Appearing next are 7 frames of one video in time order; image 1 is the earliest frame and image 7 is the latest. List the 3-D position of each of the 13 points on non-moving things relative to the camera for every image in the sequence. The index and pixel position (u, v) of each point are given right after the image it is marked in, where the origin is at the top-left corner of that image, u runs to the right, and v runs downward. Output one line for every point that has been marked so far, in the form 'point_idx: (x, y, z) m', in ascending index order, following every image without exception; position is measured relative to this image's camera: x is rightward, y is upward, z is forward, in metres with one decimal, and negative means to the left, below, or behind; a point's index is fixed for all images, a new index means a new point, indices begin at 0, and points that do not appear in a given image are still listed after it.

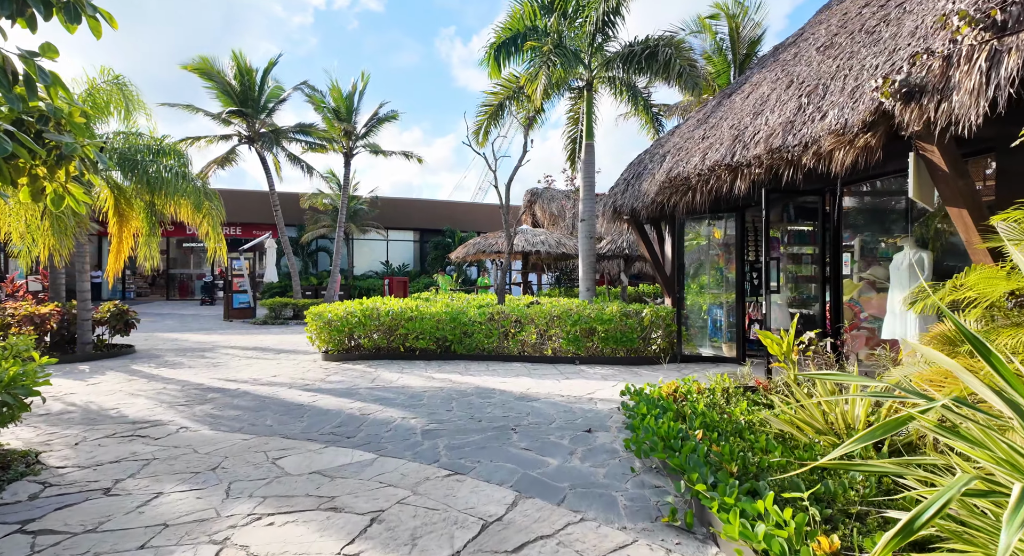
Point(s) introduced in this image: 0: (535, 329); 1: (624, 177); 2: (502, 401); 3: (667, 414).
0: (+0.3, -0.7, +8.1) m
1: (+1.7, +1.5, +8.8) m
2: (-0.1, -1.2, +5.5) m
3: (+1.0, -0.9, +3.8) m
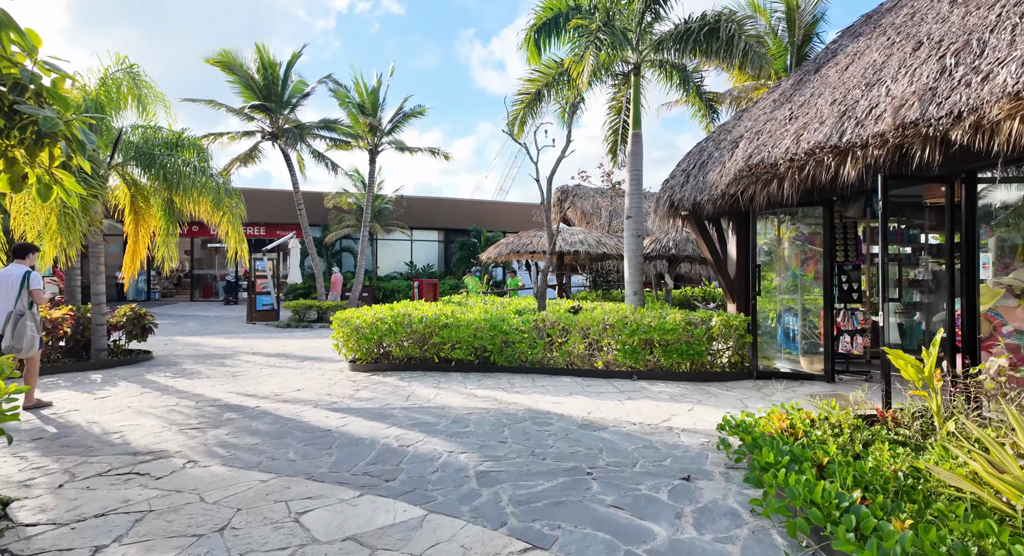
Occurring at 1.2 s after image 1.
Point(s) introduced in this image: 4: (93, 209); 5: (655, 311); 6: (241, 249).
0: (+0.9, -0.8, +7.2) m
1: (+2.3, +1.5, +7.9) m
2: (+0.4, -1.2, +4.6) m
3: (+1.4, -0.9, +2.9) m
4: (-6.8, +1.1, +9.4) m
5: (+1.8, -0.4, +7.2) m
6: (-5.3, +0.6, +11.4) m
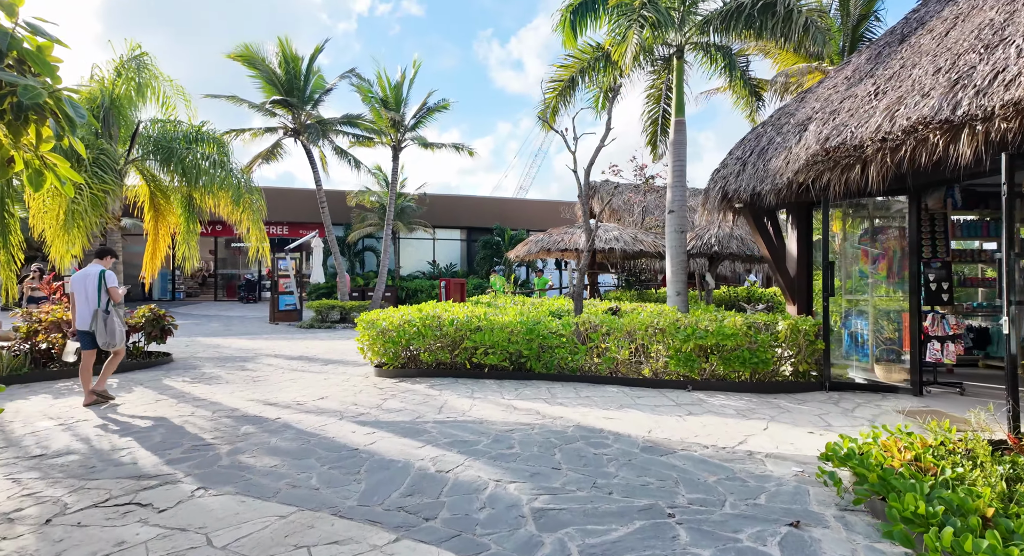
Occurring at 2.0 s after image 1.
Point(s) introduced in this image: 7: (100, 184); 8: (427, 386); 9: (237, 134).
0: (+1.3, -0.7, +6.6) m
1: (+2.8, +1.5, +7.2) m
2: (+0.8, -1.2, +4.0) m
3: (+1.7, -0.9, +2.2) m
4: (-6.3, +1.1, +9.0) m
5: (+2.2, -0.4, +6.6) m
6: (-4.7, +0.6, +11.0) m
7: (-6.5, +1.5, +9.0) m
8: (-1.0, -1.3, +6.9) m
9: (-8.1, +4.2, +17.2) m
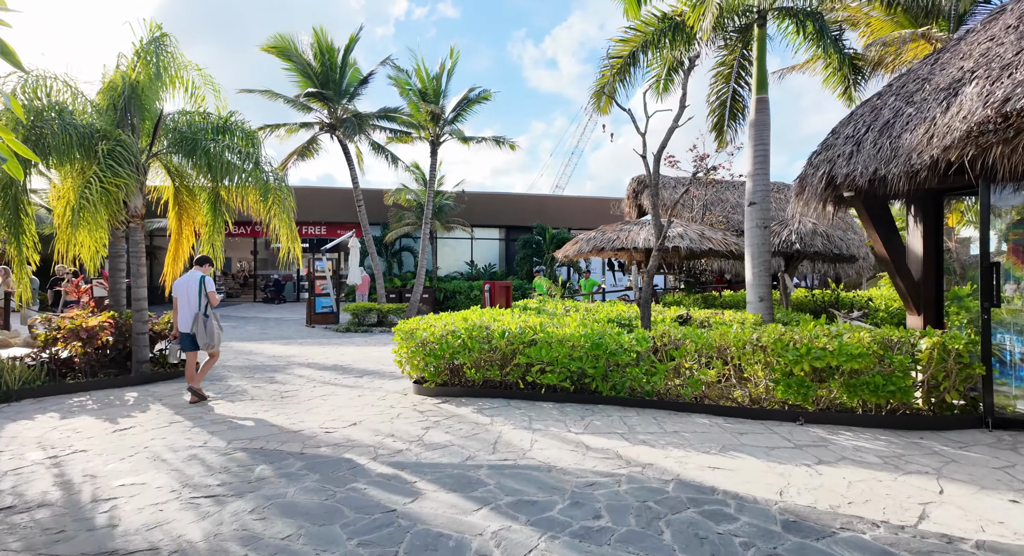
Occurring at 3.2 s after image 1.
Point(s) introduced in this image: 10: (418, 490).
0: (+1.9, -0.8, +5.4) m
1: (+3.4, +1.4, +5.9) m
2: (+1.2, -1.2, +2.9) m
3: (+2.1, -1.0, +1.1) m
4: (-5.5, +1.0, +8.3) m
5: (+2.8, -0.4, +5.4) m
6: (-3.8, +0.6, +10.2) m
7: (-5.7, +1.4, +8.3) m
8: (-0.4, -1.3, +5.9) m
9: (-6.8, +4.2, +16.5) m
10: (-0.6, -1.3, +3.7) m
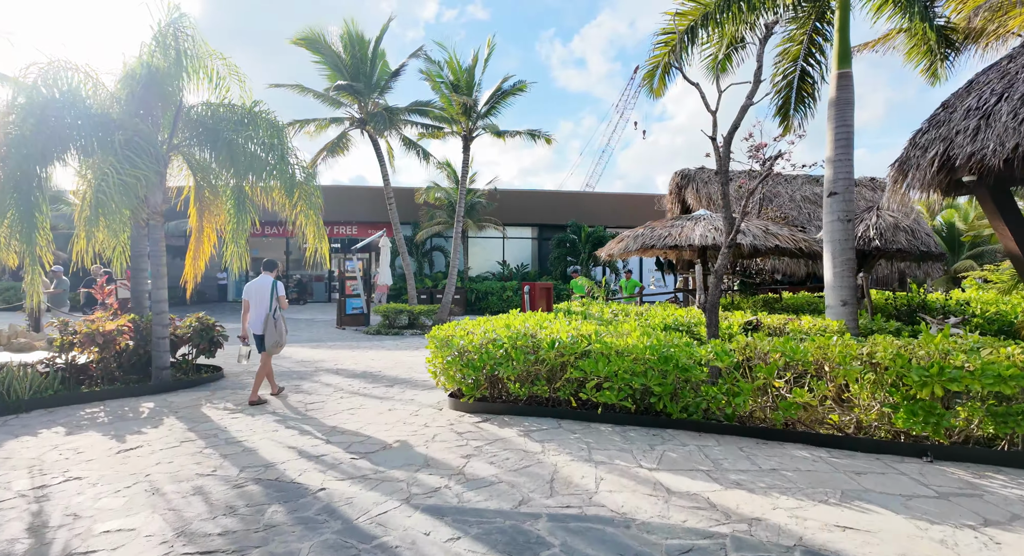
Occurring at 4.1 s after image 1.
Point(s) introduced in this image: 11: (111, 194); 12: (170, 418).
0: (+2.4, -0.8, +4.5) m
1: (+3.9, +1.4, +4.9) m
2: (+1.5, -1.3, +2.0) m
3: (+2.3, -1.0, +0.1) m
4: (-5.0, +1.0, +7.8) m
5: (+3.3, -0.5, +4.4) m
6: (-3.1, +0.5, +9.5) m
7: (-5.1, +1.4, +7.8) m
8: (+0.1, -1.4, +5.1) m
9: (-5.8, +4.2, +16.1) m
10: (-0.2, -1.3, +2.9) m
11: (-5.2, +1.1, +7.5) m
12: (-3.8, -1.6, +6.5) m
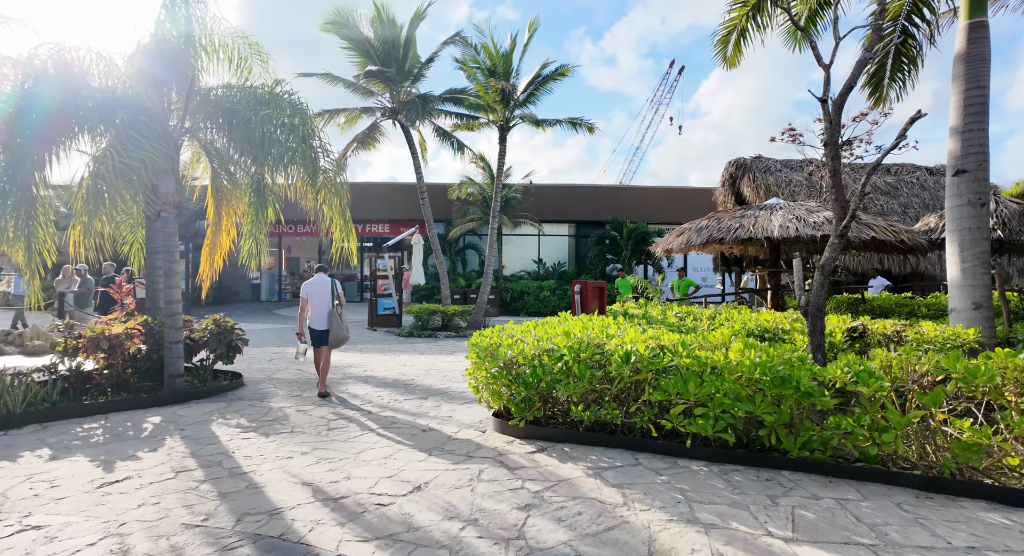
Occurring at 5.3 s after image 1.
0: (+2.8, -0.8, +3.3) m
1: (+4.3, +1.4, +3.6) m
2: (+1.8, -1.2, +0.9) m
3: (+2.5, -1.0, -1.1) m
4: (-4.3, +1.1, +7.0) m
5: (+3.7, -0.4, +3.1) m
6: (-2.4, +0.6, +8.6) m
7: (-4.5, +1.4, +6.9) m
8: (+0.5, -1.3, +4.0) m
9: (-4.7, +4.2, +15.3) m
10: (+0.1, -1.3, +1.8) m
11: (-4.6, +1.1, +6.6) m
12: (-3.3, -1.5, +5.6) m
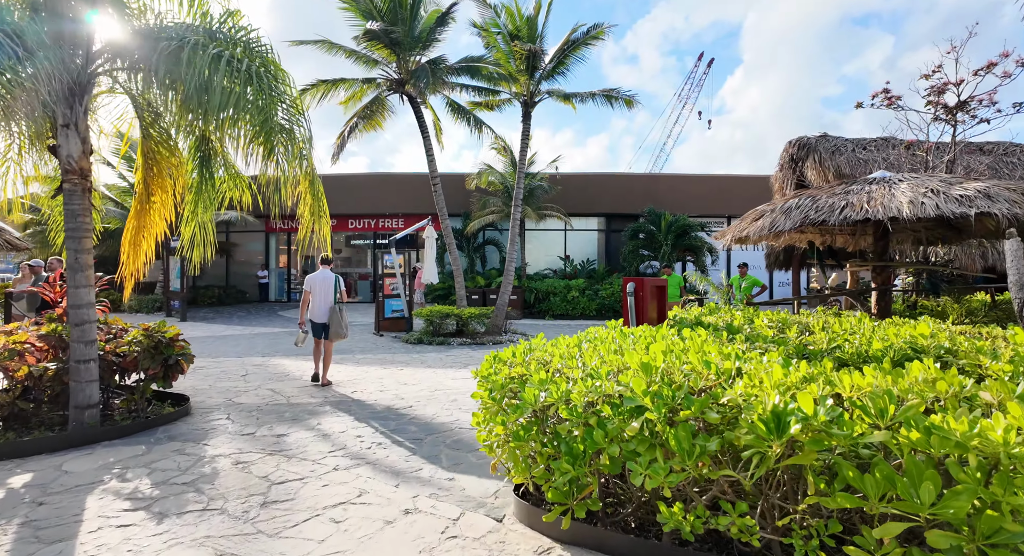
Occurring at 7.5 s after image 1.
0: (+2.9, -0.7, +1.0) m
1: (+4.4, +1.5, +1.3) m
2: (+1.9, -1.2, -1.4) m
3: (+2.4, -0.9, -3.3) m
4: (-4.1, +1.1, +5.0) m
5: (+3.8, -0.4, +0.8) m
6: (-2.1, +0.6, +6.5) m
7: (-4.2, +1.5, +4.9) m
8: (+0.7, -1.3, +1.8) m
9: (-4.2, +4.2, +13.3) m
10: (+0.2, -1.3, -0.4) m
11: (-4.3, +1.2, +4.7) m
12: (-3.1, -1.5, +3.6) m
